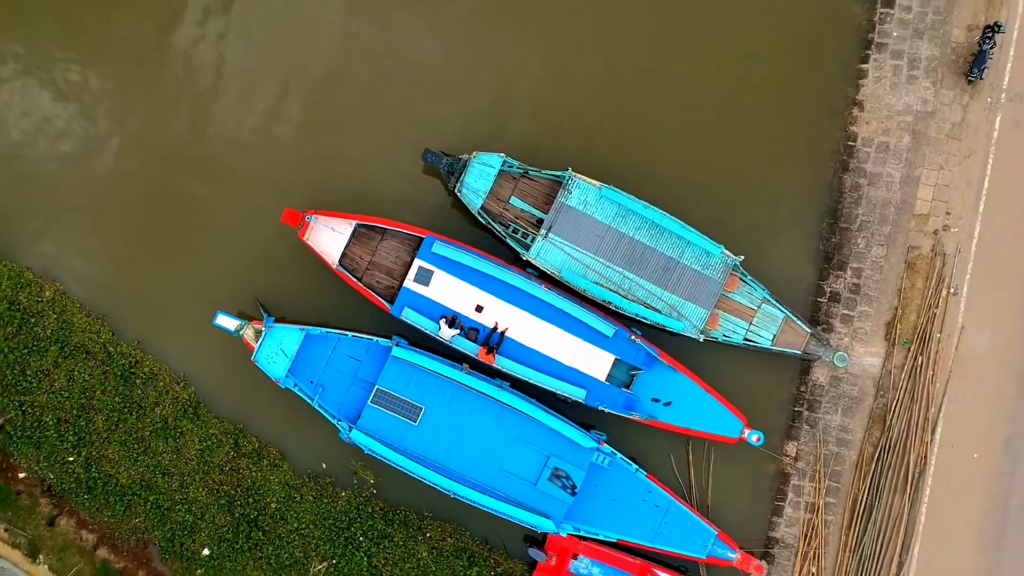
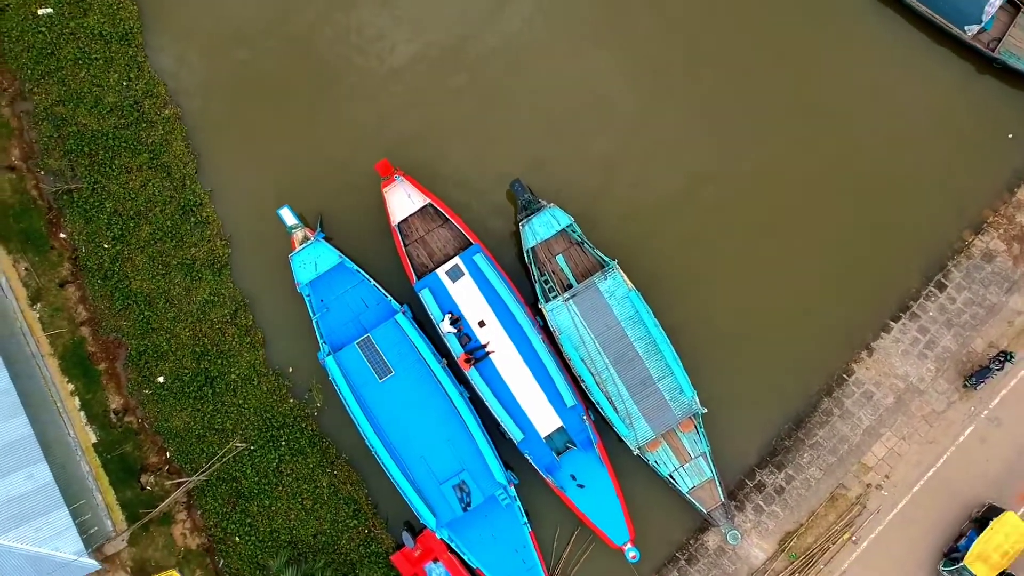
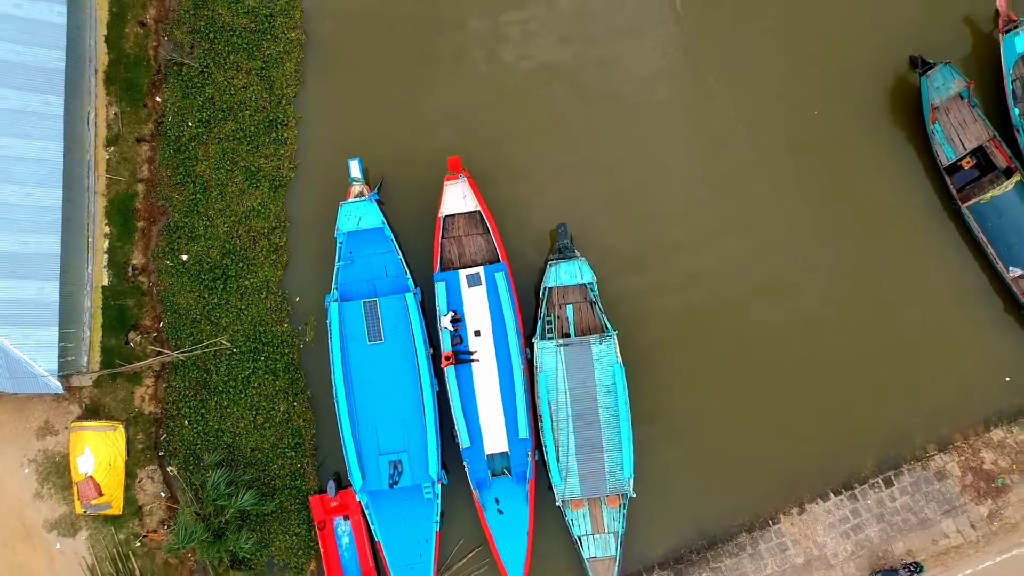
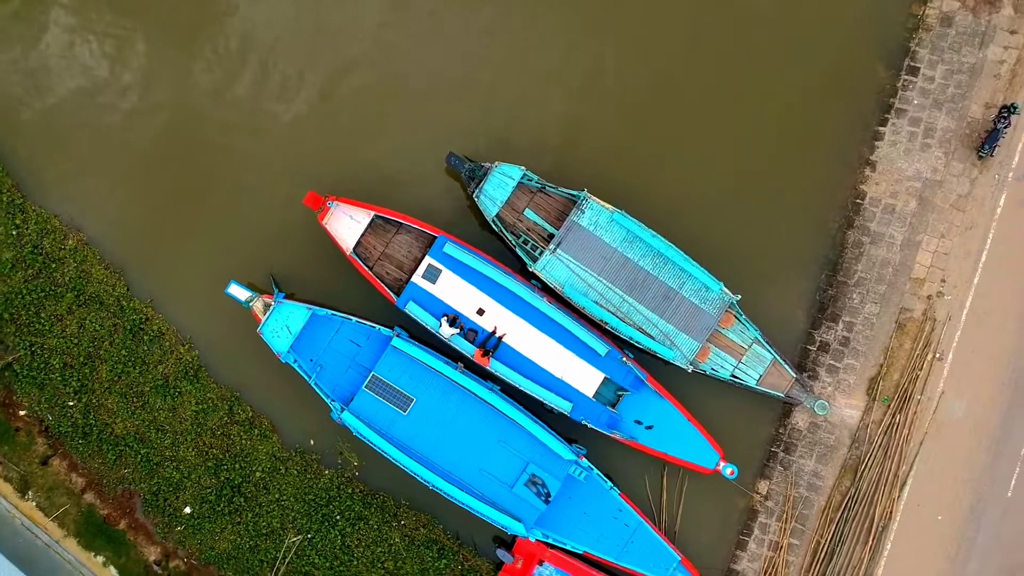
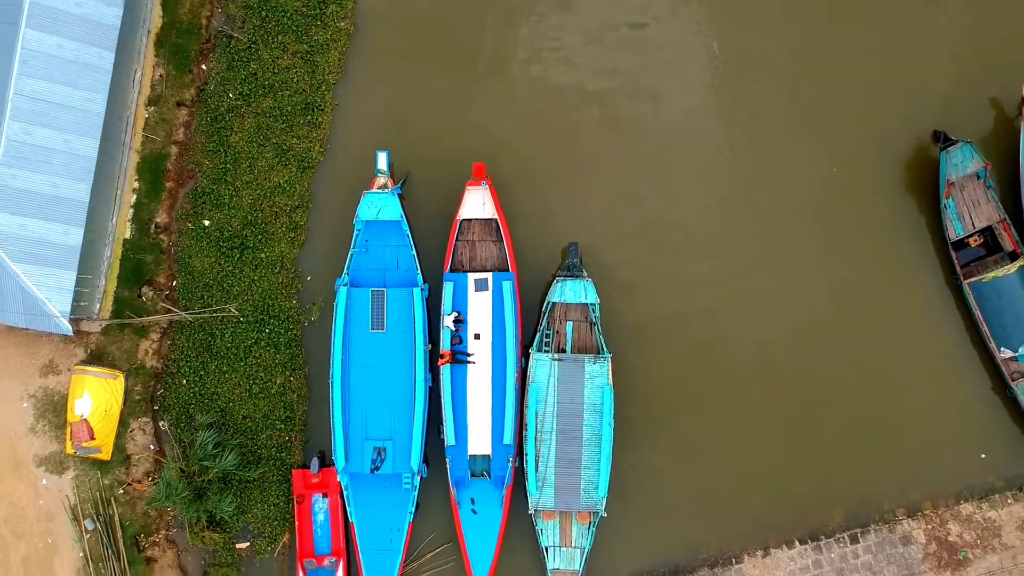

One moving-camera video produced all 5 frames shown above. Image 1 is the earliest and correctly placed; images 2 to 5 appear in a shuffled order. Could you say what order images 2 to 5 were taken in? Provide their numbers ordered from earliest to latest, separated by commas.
4, 2, 3, 5
